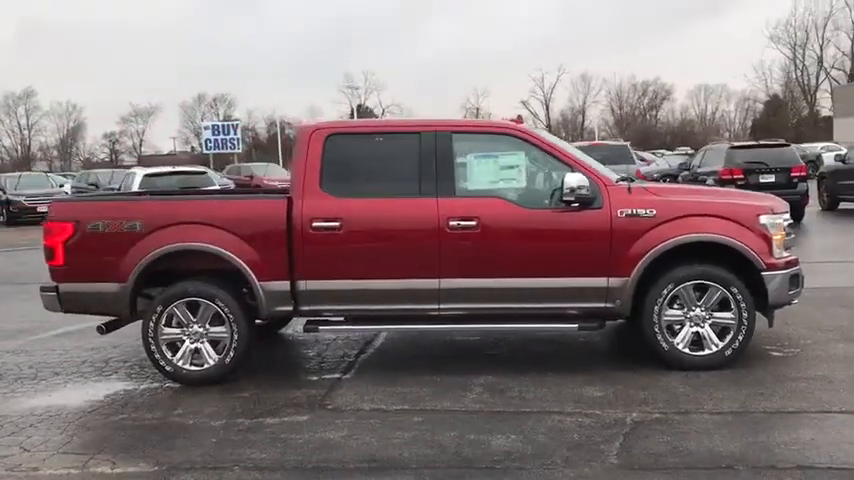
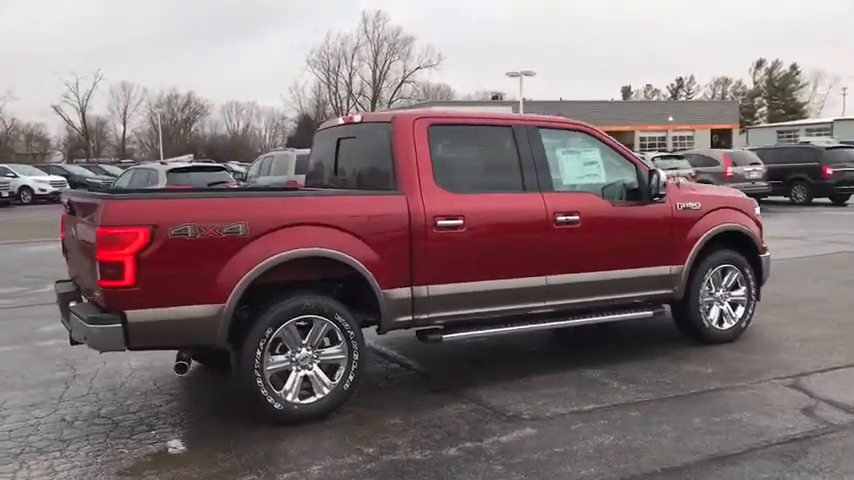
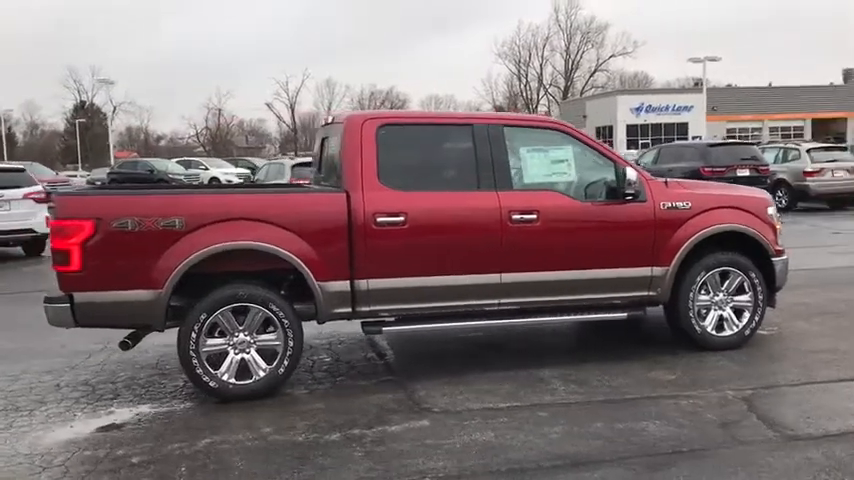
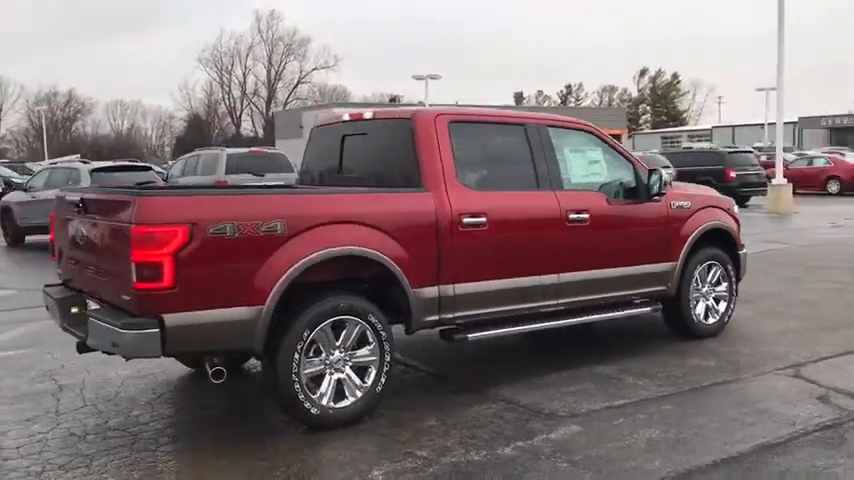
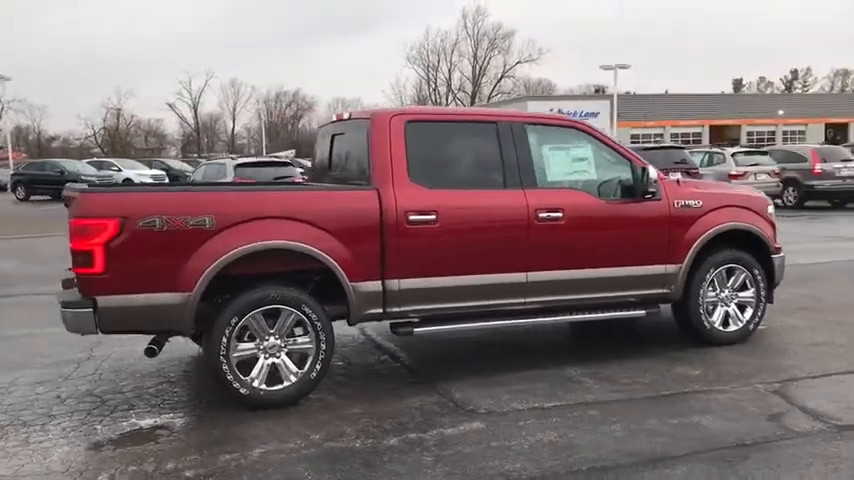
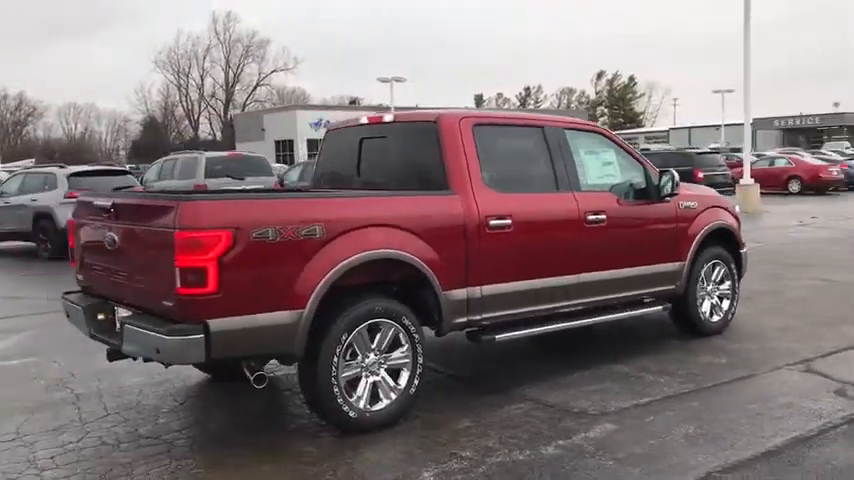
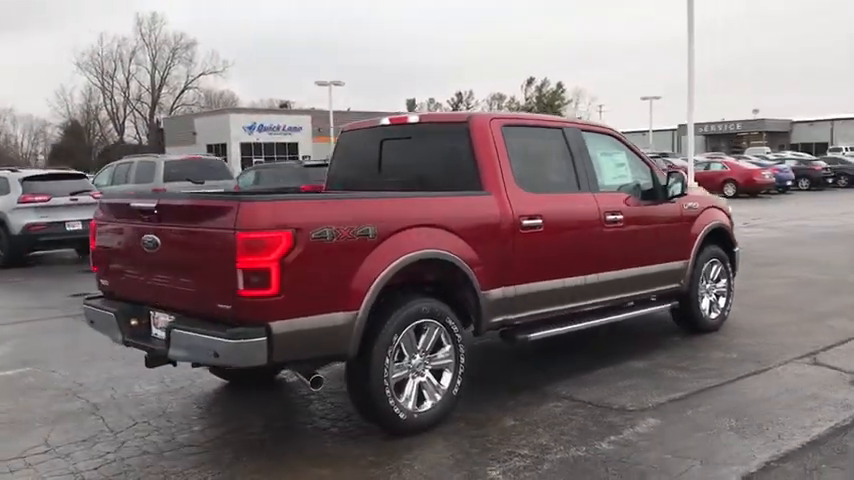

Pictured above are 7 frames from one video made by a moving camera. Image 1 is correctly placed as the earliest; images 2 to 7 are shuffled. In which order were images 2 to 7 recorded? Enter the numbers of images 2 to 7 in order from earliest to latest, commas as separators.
3, 5, 2, 4, 6, 7
